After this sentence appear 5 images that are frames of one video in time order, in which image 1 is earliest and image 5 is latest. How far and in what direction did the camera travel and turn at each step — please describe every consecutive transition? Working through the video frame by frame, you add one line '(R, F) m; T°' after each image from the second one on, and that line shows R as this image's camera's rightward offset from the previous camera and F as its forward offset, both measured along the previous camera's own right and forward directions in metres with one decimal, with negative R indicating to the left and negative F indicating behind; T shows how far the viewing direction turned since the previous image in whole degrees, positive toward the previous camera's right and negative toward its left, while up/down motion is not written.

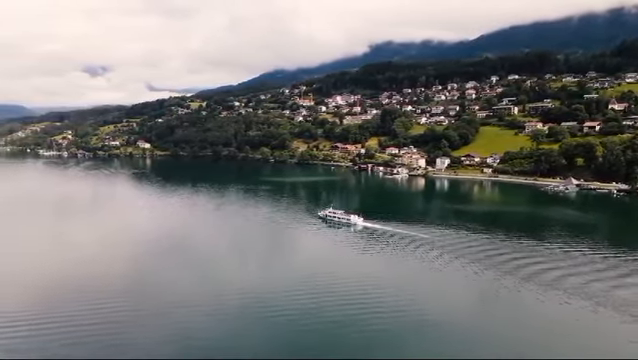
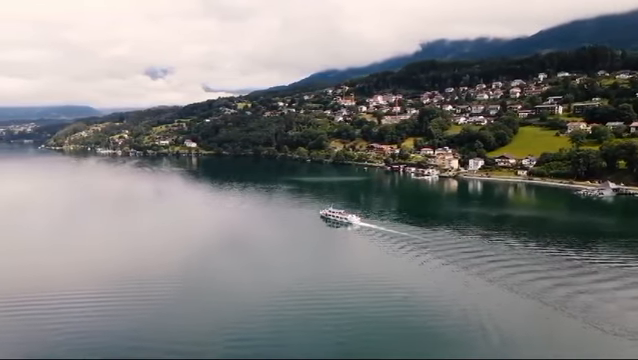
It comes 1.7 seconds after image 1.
(+2.9, 0.0) m; -6°
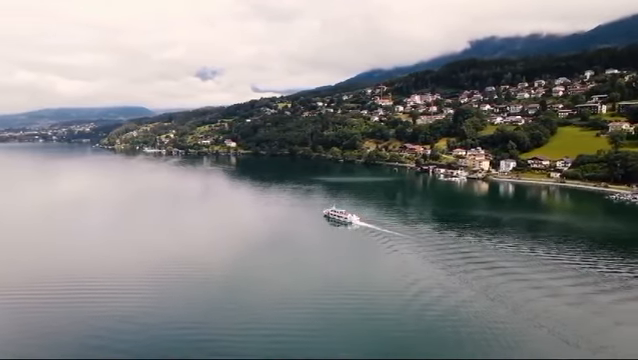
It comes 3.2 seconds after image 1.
(+2.6, 0.0) m; -6°
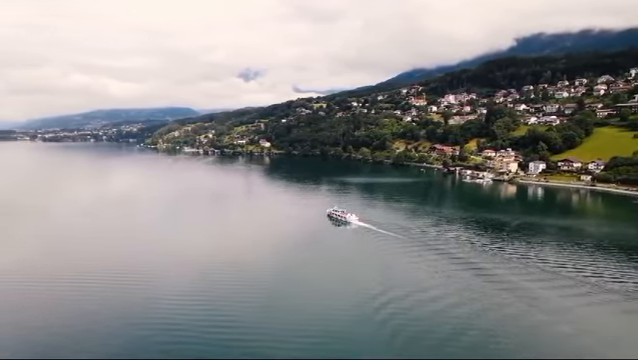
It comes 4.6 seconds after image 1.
(+2.4, -0.1) m; -5°
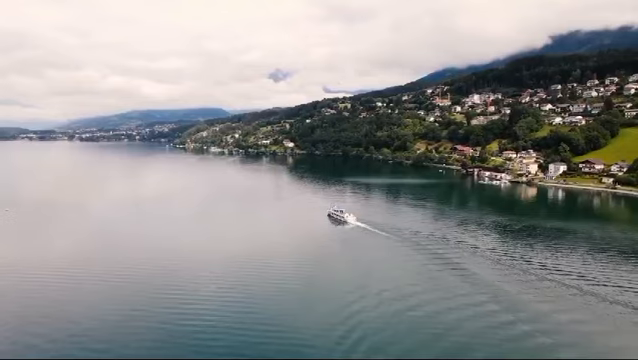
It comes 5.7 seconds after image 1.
(+1.8, -0.1) m; -4°
